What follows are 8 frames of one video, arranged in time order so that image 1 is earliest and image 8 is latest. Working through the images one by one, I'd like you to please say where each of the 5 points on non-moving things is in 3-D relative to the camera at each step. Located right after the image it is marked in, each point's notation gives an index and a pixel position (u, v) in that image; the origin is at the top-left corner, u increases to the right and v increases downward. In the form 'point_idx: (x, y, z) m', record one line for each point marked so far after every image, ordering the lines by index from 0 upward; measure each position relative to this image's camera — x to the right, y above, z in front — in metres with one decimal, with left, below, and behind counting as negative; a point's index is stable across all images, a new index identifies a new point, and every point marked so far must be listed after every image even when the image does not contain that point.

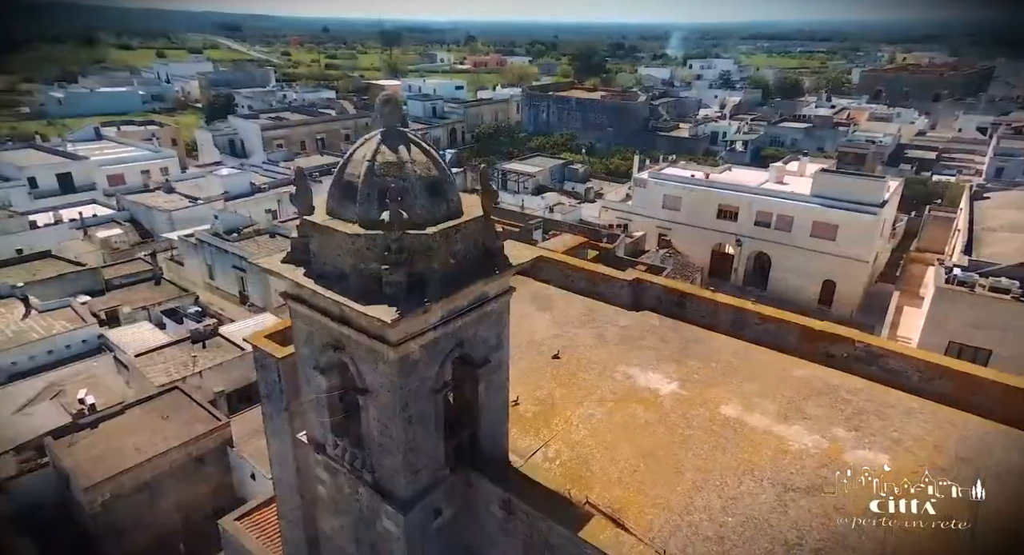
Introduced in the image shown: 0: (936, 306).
0: (+12.3, -0.8, +18.0) m
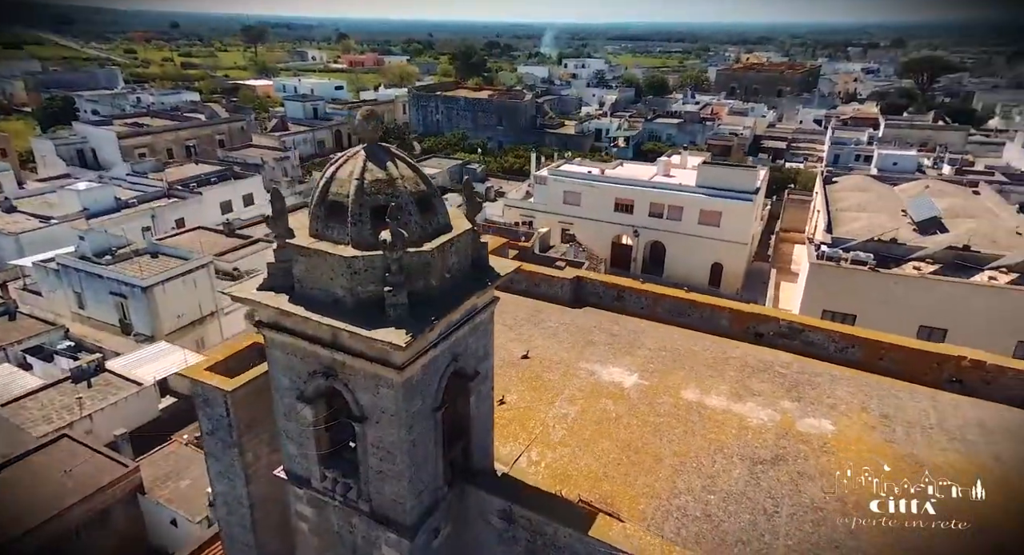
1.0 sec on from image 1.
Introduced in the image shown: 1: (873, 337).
0: (+9.9, -0.1, +20.4) m
1: (+6.4, -1.0, +11.1) m
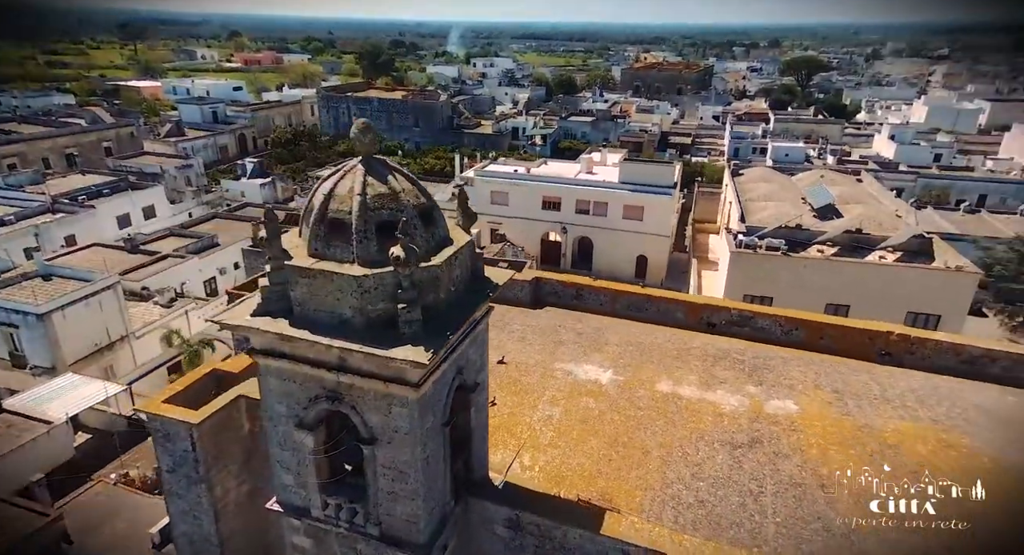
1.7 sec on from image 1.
0: (+7.8, +0.3, +21.8) m
1: (+5.9, -0.8, +12.1) m
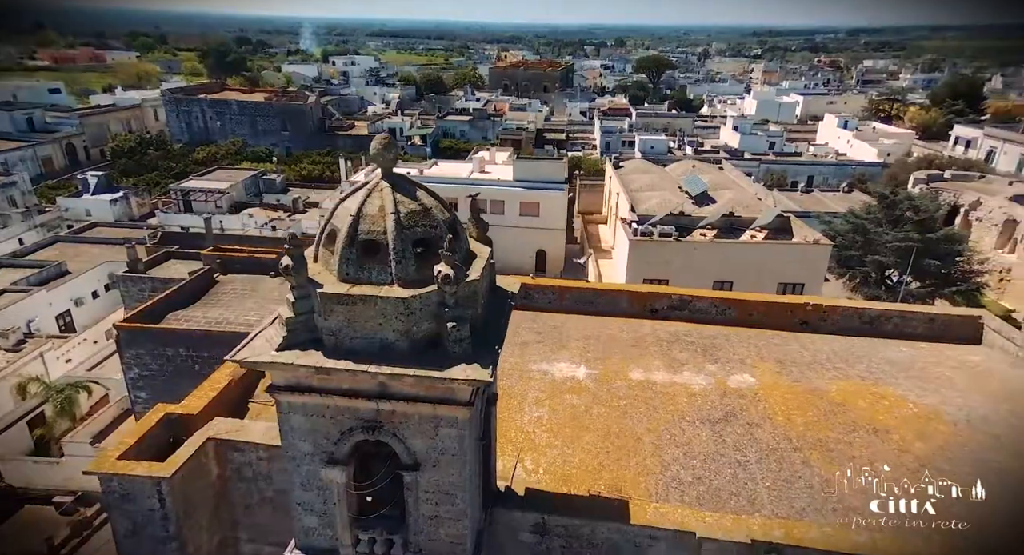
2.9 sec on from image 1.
0: (+4.5, +0.8, +23.3) m
1: (+5.0, -0.4, +13.4) m
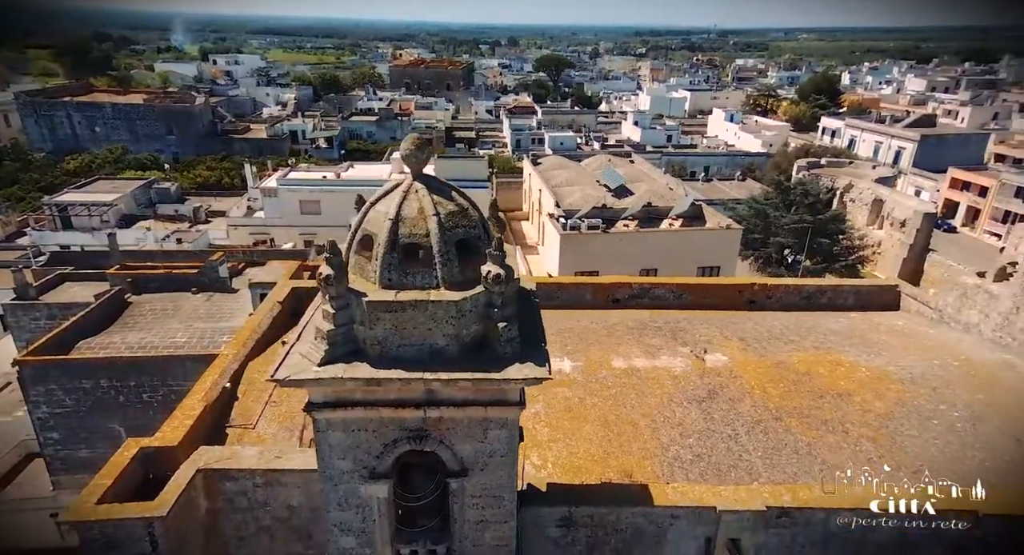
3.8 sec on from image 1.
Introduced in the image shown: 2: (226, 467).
0: (+2.0, +1.1, +23.8) m
1: (+4.2, -0.1, +14.2) m
2: (-4.1, -2.7, +8.9) m
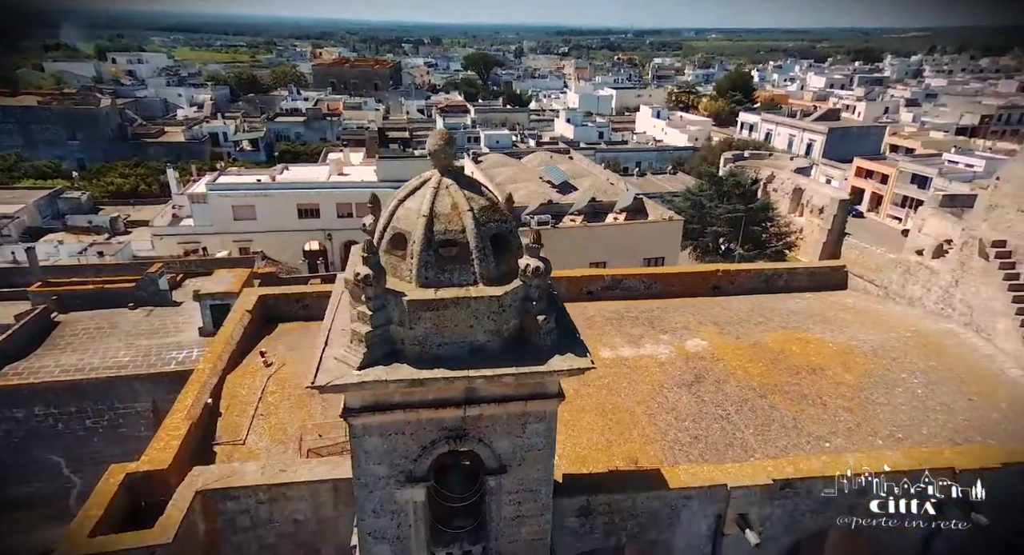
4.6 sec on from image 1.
0: (+0.2, +1.2, +24.0) m
1: (+3.6, +0.1, +14.7) m
2: (-3.8, -2.8, +8.4) m
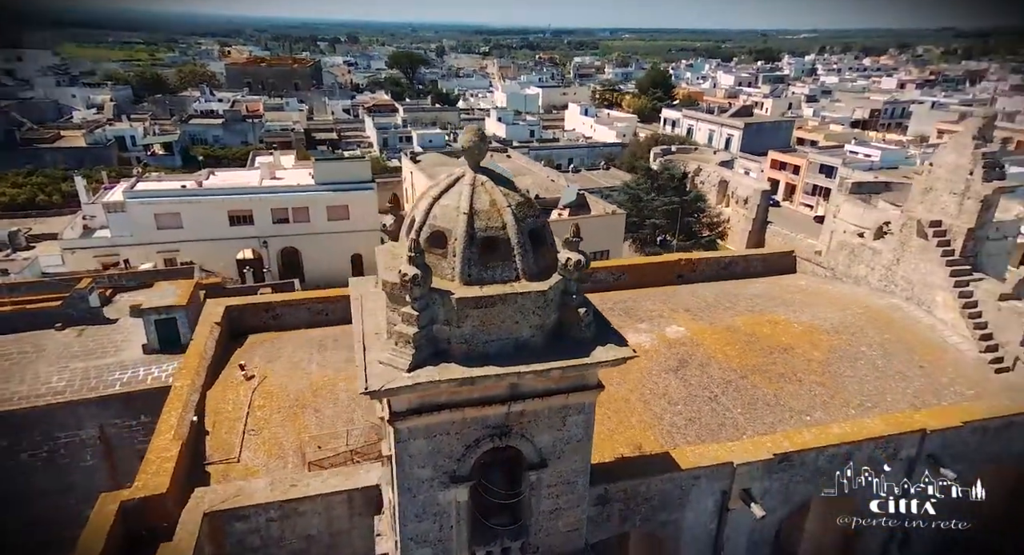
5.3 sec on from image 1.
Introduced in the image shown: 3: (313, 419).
0: (-1.7, +1.2, +23.9) m
1: (+2.9, +0.4, +15.2) m
2: (-3.5, -2.9, +8.0) m
3: (-3.2, -2.3, +10.1) m
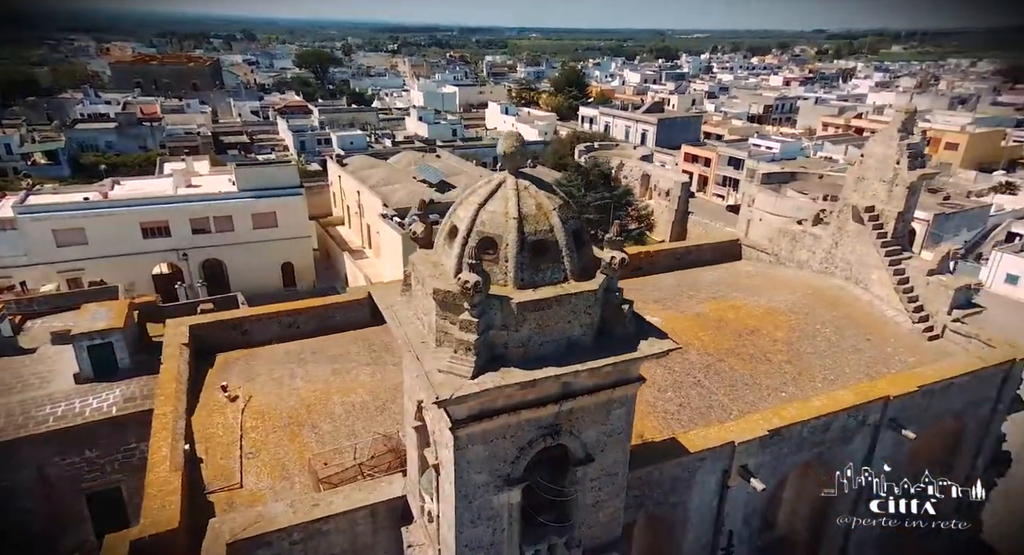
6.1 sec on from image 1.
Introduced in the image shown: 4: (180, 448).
0: (-3.8, +1.1, +23.5) m
1: (+2.1, +0.5, +15.6) m
2: (-3.0, -3.1, +7.5) m
3: (-3.1, -2.5, +9.7) m
4: (-4.7, -2.4, +8.8) m
